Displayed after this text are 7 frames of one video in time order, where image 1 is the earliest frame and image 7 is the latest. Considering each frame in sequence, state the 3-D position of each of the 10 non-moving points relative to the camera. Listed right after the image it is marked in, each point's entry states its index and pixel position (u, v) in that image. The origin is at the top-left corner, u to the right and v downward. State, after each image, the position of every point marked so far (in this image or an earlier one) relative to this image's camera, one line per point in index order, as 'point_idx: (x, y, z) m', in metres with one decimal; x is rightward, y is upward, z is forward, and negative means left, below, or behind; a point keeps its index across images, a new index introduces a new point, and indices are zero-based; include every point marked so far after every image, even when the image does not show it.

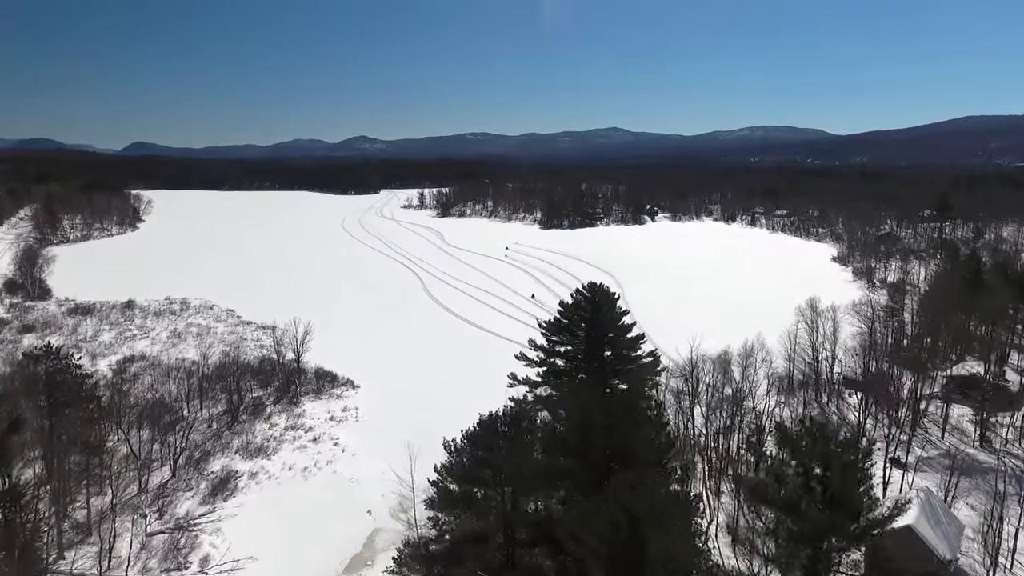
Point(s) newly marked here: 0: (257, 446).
0: (-9.6, -5.9, +20.0) m
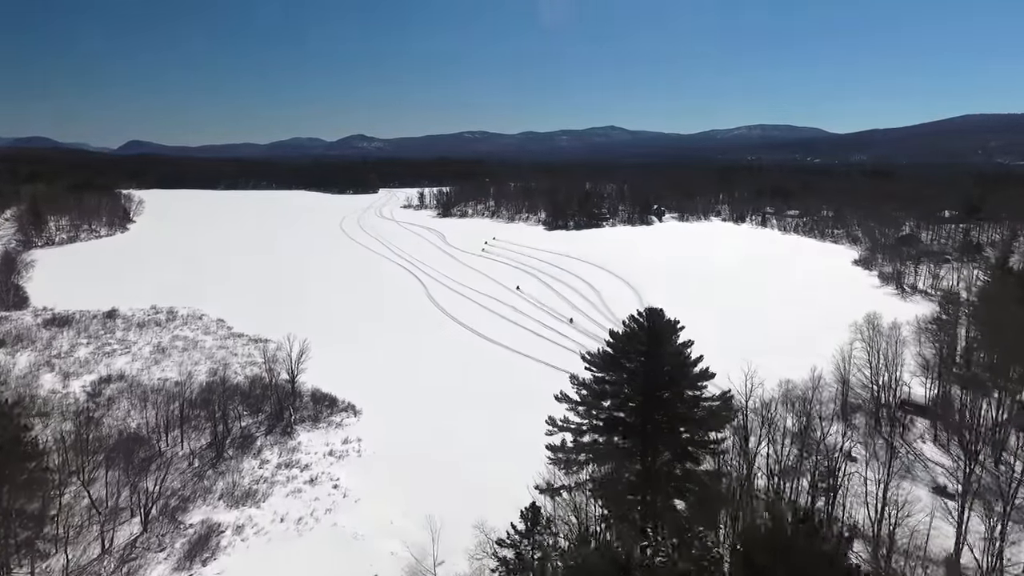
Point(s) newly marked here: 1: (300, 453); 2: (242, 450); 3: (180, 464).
0: (-8.7, -6.6, +17.3) m
1: (-7.8, -6.1, +19.5) m
2: (-10.0, -6.0, +19.6) m
3: (-11.7, -6.2, +18.6) m
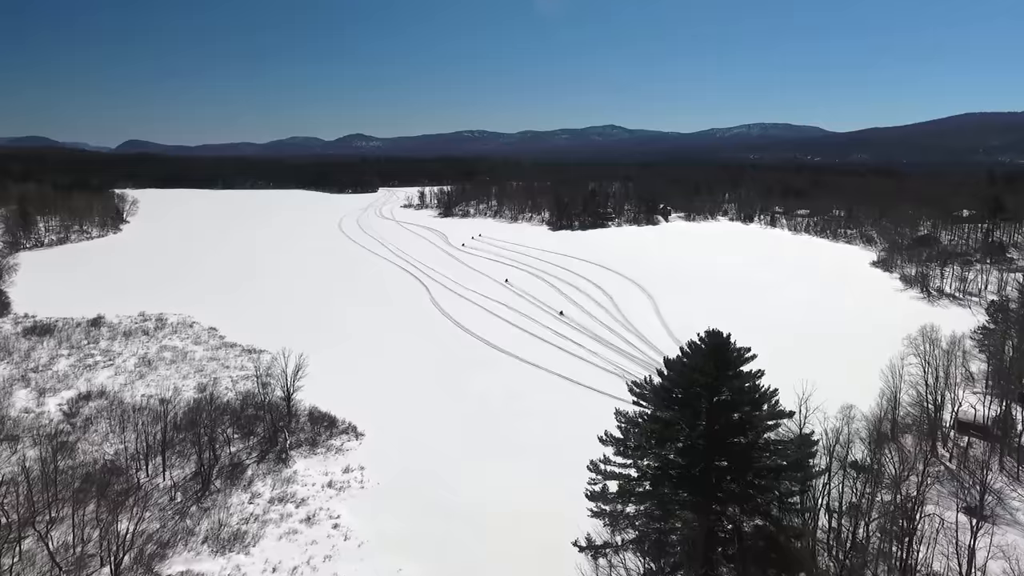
0: (-8.1, -7.0, +15.2) m
1: (-7.1, -6.5, +17.4) m
2: (-9.3, -6.4, +17.5) m
3: (-11.0, -6.6, +16.6) m
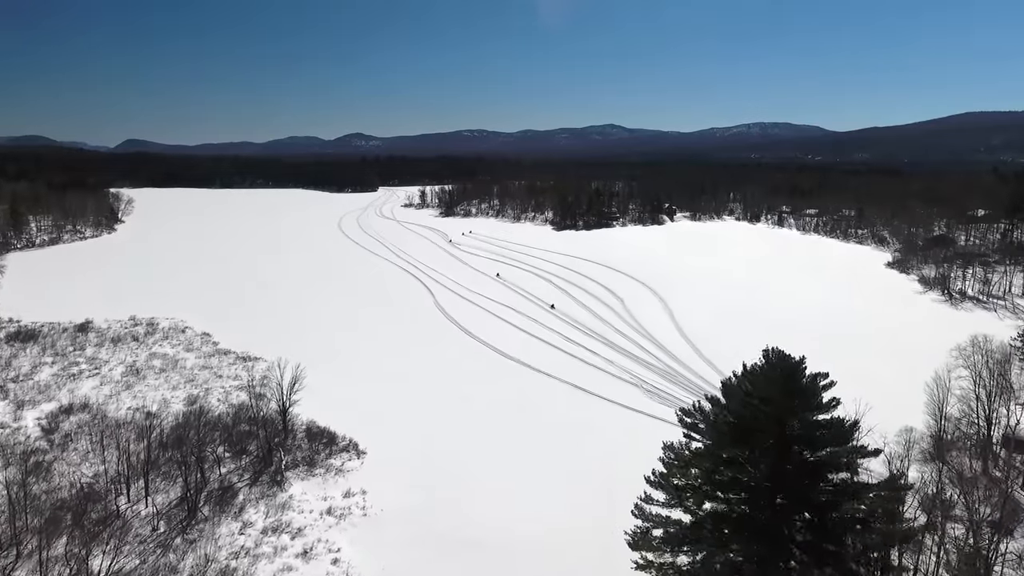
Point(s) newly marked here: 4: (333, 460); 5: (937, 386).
0: (-7.5, -7.2, +13.6) m
1: (-6.6, -6.7, +15.8) m
2: (-8.8, -6.6, +15.9) m
3: (-10.5, -6.8, +15.0) m
4: (-6.3, -6.1, +18.8) m
5: (+15.6, -3.4, +19.7) m
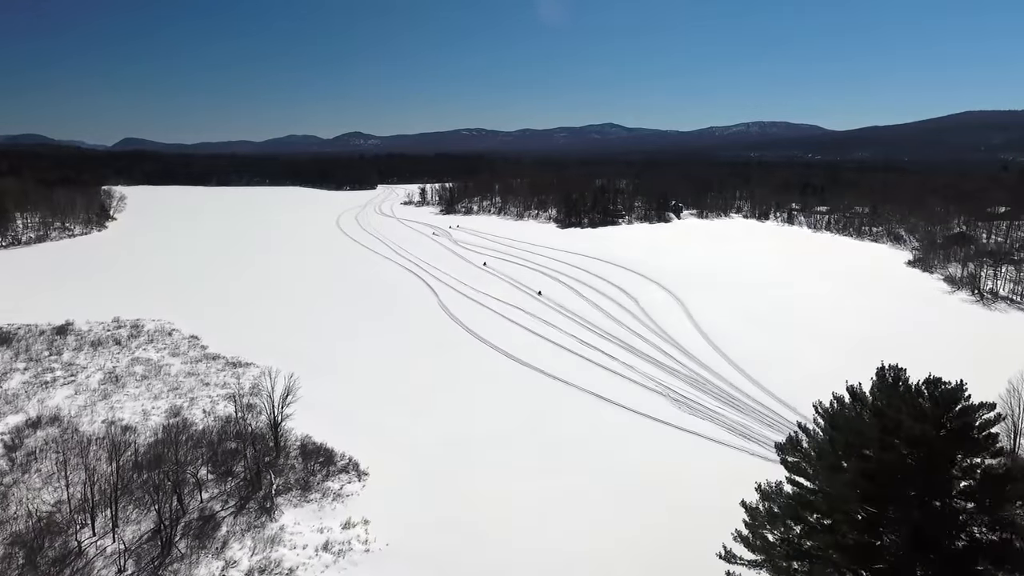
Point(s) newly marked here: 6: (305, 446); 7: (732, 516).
0: (-6.9, -7.2, +11.5) m
1: (-5.9, -6.7, +13.7) m
2: (-8.1, -6.6, +13.8) m
3: (-9.8, -6.8, +12.8) m
4: (-5.7, -6.1, +16.6) m
5: (+16.3, -3.4, +17.6) m
6: (-7.1, -5.4, +18.2) m
7: (+6.9, -7.2, +16.7) m
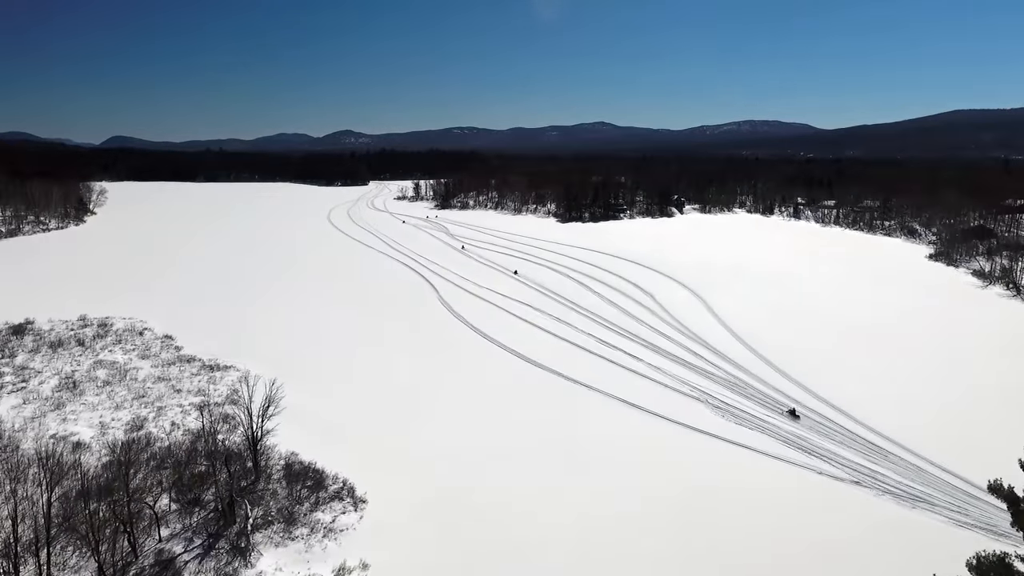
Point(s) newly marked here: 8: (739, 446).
0: (-6.1, -6.9, +8.5) m
1: (-5.1, -6.4, +10.8) m
2: (-7.3, -6.3, +10.8) m
3: (-9.0, -6.5, +9.9) m
4: (-5.0, -5.8, +13.8) m
5: (+17.0, -3.1, +15.0) m
6: (-6.4, -5.1, +15.3) m
7: (+7.6, -6.9, +13.9) m
8: (+8.0, -5.5, +18.6) m
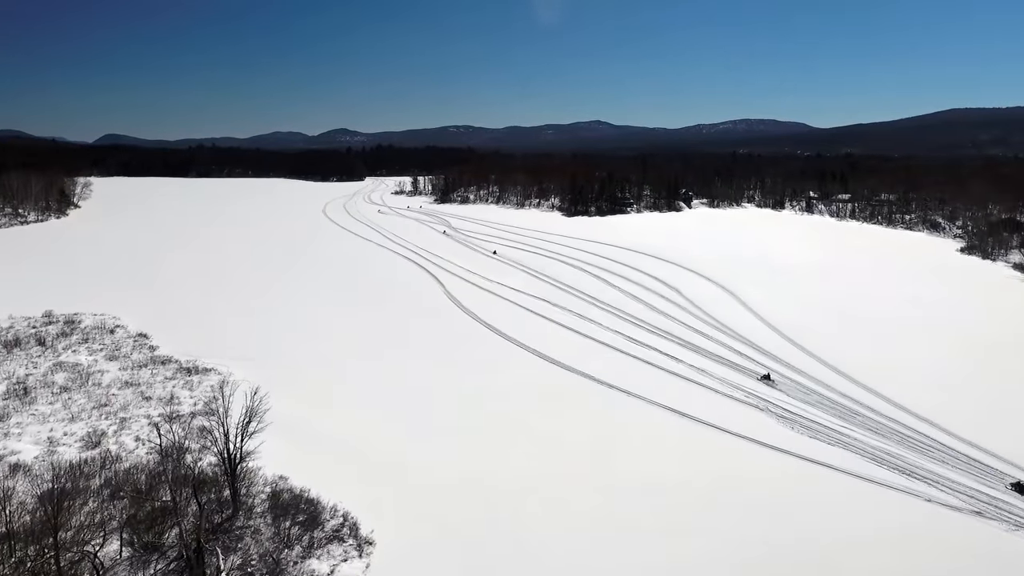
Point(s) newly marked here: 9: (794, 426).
0: (-5.1, -6.6, +5.6) m
1: (-4.2, -6.1, +7.8) m
2: (-6.4, -6.0, +7.9) m
3: (-8.0, -6.2, +6.9) m
4: (-4.0, -5.5, +10.8) m
5: (+17.9, -2.7, +12.2) m
6: (-5.4, -4.8, +12.3) m
7: (+8.6, -6.5, +11.1) m
8: (+8.9, -5.2, +15.7) m
9: (+9.1, -4.5, +17.5) m
